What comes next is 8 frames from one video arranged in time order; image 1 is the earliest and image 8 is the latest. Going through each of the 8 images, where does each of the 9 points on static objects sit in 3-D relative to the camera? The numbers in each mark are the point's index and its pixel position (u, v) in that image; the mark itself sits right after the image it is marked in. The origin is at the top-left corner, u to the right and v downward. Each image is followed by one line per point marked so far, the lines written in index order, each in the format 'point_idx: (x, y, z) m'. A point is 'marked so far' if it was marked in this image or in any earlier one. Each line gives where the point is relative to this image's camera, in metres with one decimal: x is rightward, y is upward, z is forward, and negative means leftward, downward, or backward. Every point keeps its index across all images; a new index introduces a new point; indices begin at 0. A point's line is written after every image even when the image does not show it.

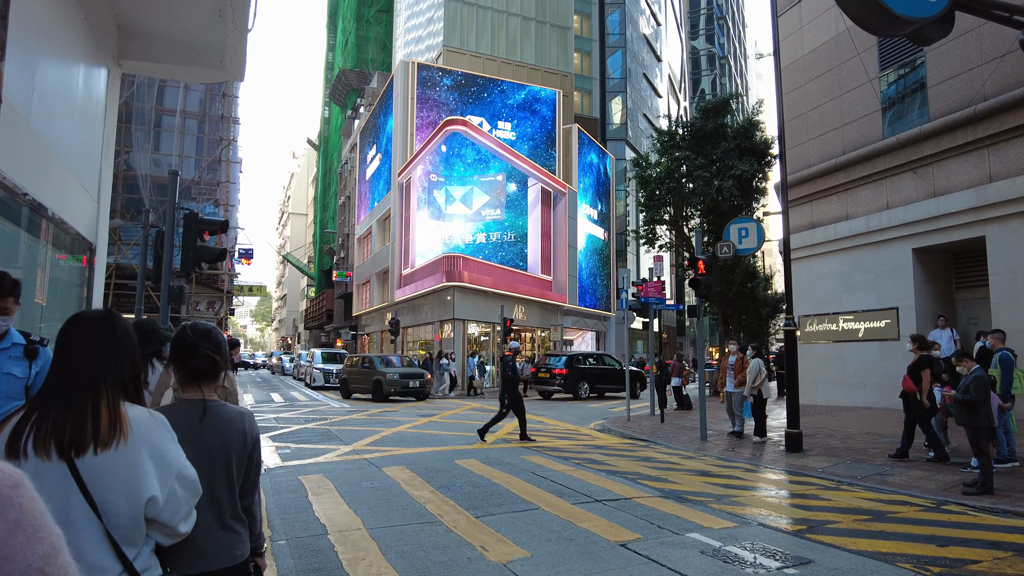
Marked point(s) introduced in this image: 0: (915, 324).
0: (+9.6, -0.9, +15.2) m
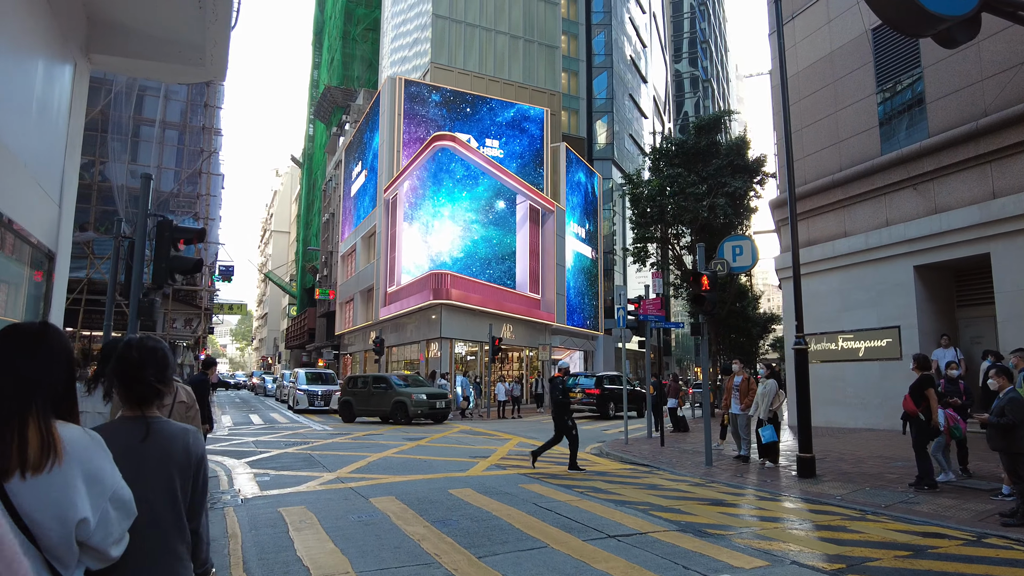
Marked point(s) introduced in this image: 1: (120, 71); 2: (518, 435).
0: (+9.4, -1.3, +14.8) m
1: (-4.9, +2.7, +8.0) m
2: (+0.2, -3.9, +16.7) m
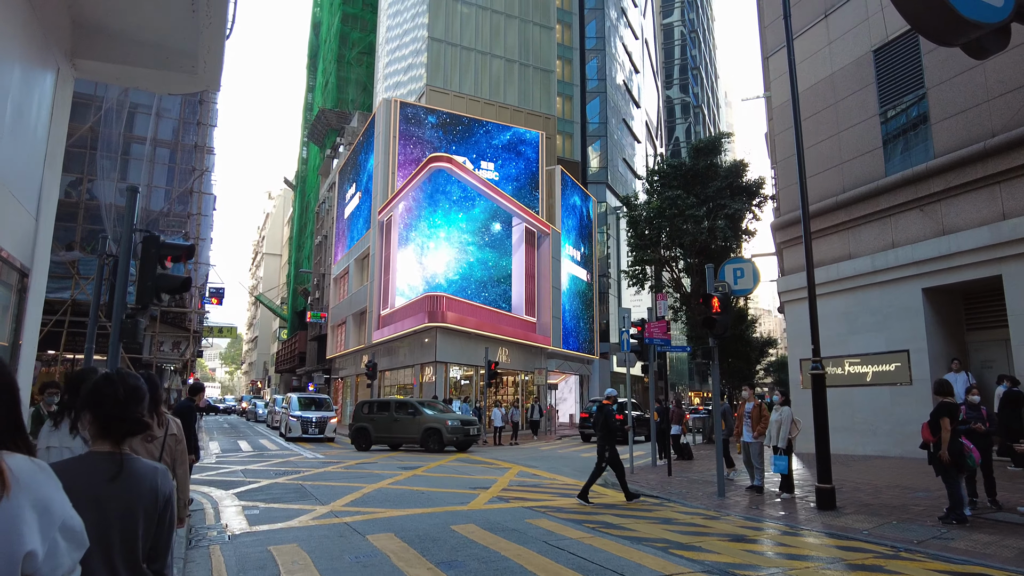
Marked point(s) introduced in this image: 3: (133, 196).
0: (+9.4, -1.8, +14.4) m
1: (-4.8, +2.5, +7.6) m
2: (+0.2, -4.4, +16.1) m
3: (-4.4, +1.1, +7.4) m
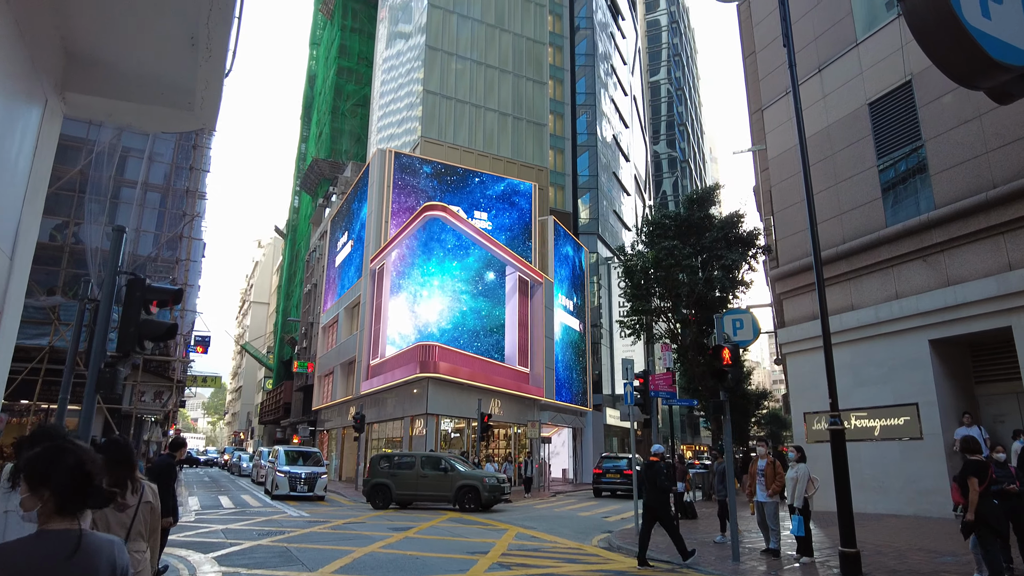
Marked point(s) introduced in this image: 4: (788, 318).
0: (+9.4, -2.9, +14.0) m
1: (-4.7, +2.0, +7.3) m
2: (+0.1, -5.6, +15.3) m
3: (-4.3, +0.6, +7.0) m
4: (+8.4, -0.9, +19.3) m
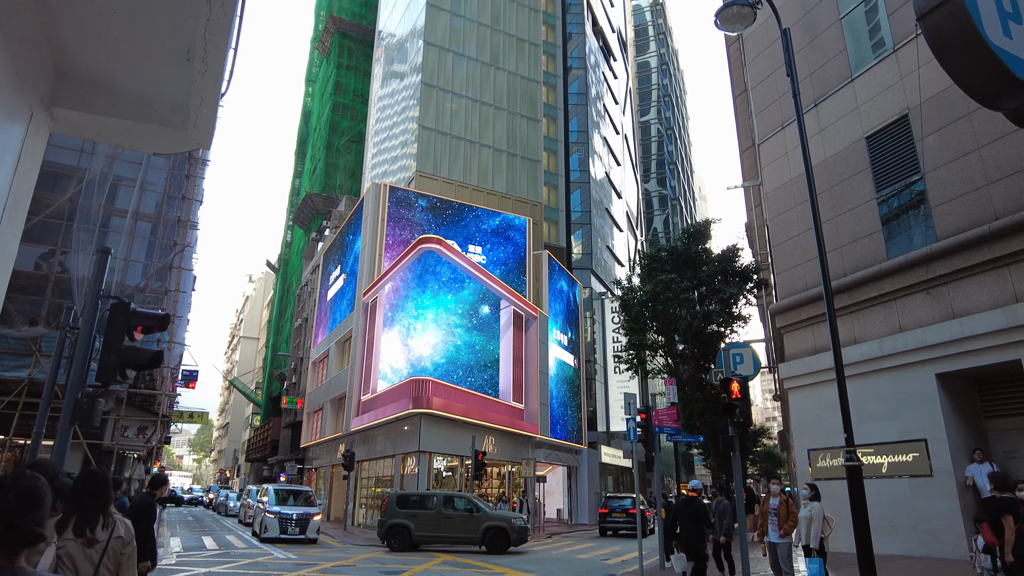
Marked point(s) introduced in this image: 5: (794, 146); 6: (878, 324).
0: (+9.4, -3.6, +13.6) m
1: (-4.7, +1.7, +7.0) m
2: (0.0, -6.4, +14.6) m
3: (-4.2, +0.3, +6.6) m
4: (+8.3, -1.9, +19.0) m
5: (+8.6, +4.3, +19.5) m
6: (+9.1, -0.9, +15.9) m
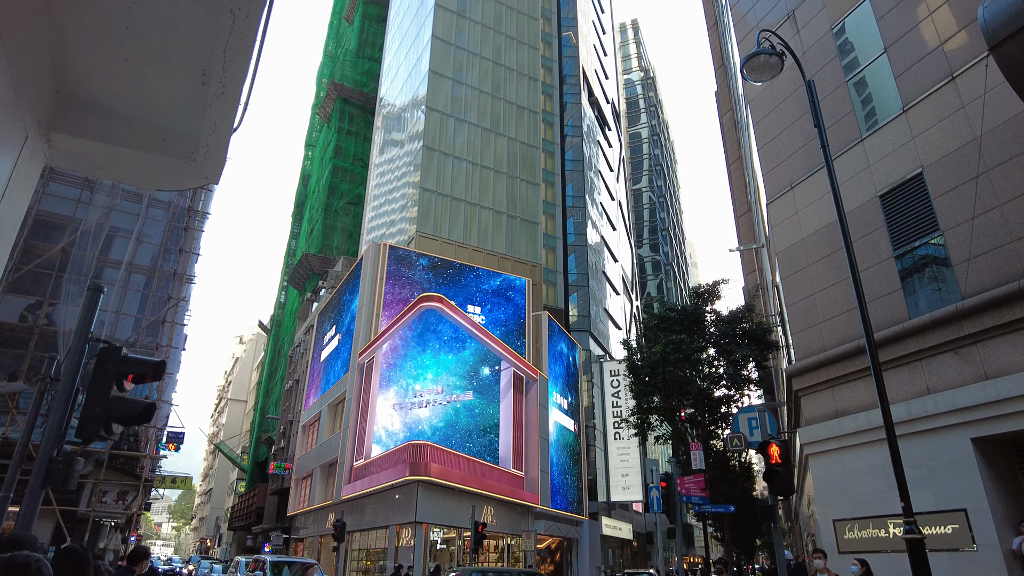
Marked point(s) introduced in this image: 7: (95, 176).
0: (+9.6, -4.8, +12.7) m
1: (-4.3, +1.3, +6.4) m
2: (+0.2, -7.6, +13.3) m
3: (-3.9, -0.1, +6.0) m
4: (+8.4, -3.7, +18.2) m
5: (+8.8, +2.5, +19.3) m
6: (+9.3, -2.4, +15.2) m
7: (-4.2, +1.1, +6.5) m
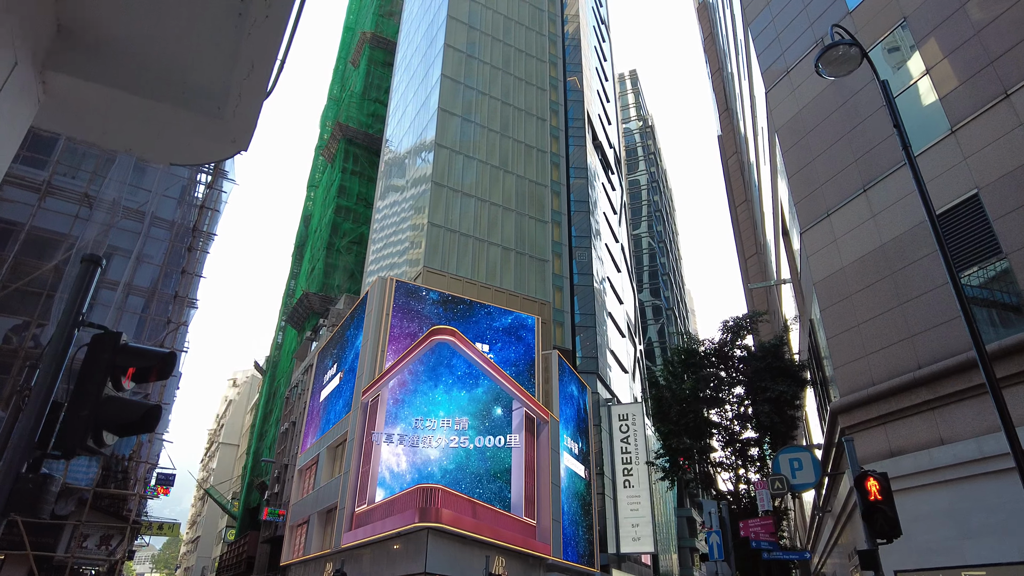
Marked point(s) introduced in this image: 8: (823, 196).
0: (+10.3, -5.3, +11.2) m
1: (-3.5, +1.4, +5.4) m
2: (+0.8, -7.9, +11.5) m
3: (-3.1, +0.1, +4.8) m
4: (+9.1, -4.5, +16.8) m
5: (+9.5, +1.6, +18.4) m
6: (+10.0, -3.0, +13.9) m
7: (-3.5, +1.2, +5.3) m
8: (+9.5, +2.8, +19.6) m
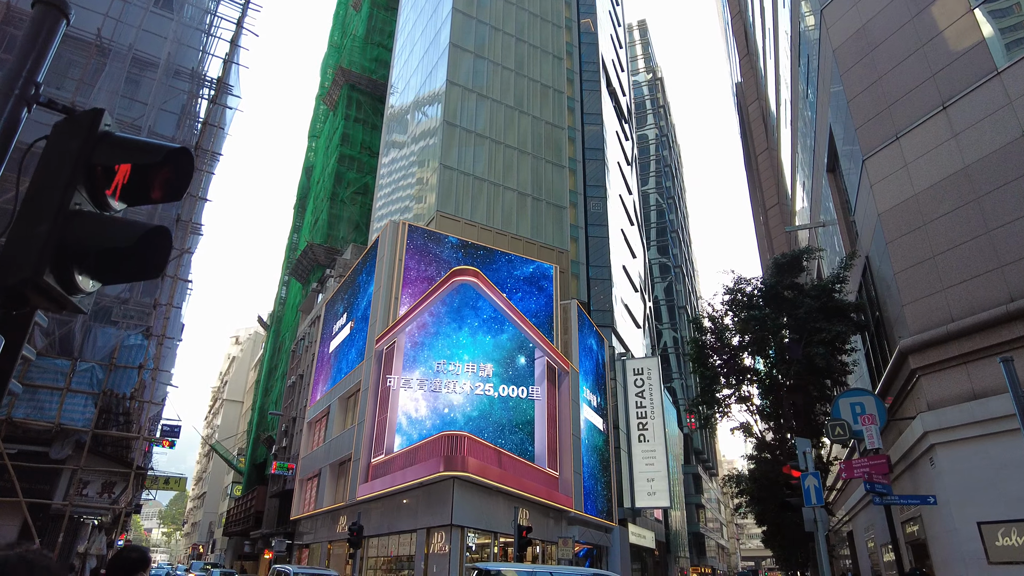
0: (+11.2, -3.8, +9.8) m
1: (-2.6, +2.5, +3.5) m
2: (+1.8, -6.5, +10.3) m
3: (-2.2, +1.2, +3.0) m
4: (+10.0, -2.7, +15.3) m
5: (+10.5, +3.4, +16.5) m
6: (+11.0, -1.4, +12.3) m
7: (-2.5, +2.3, +3.5) m
8: (+10.4, +4.7, +17.7) m
